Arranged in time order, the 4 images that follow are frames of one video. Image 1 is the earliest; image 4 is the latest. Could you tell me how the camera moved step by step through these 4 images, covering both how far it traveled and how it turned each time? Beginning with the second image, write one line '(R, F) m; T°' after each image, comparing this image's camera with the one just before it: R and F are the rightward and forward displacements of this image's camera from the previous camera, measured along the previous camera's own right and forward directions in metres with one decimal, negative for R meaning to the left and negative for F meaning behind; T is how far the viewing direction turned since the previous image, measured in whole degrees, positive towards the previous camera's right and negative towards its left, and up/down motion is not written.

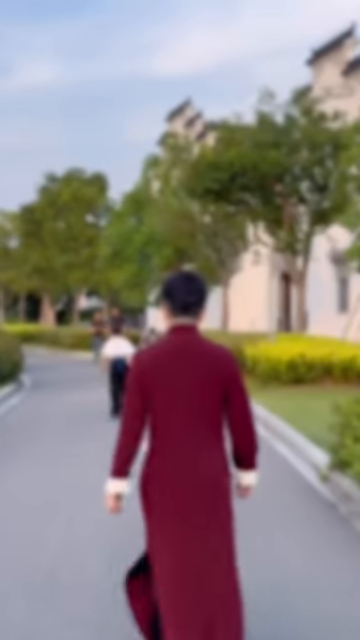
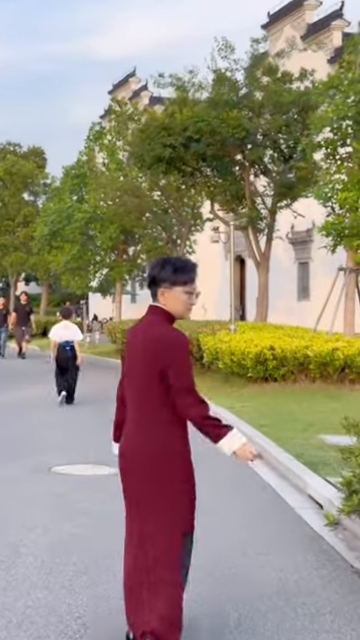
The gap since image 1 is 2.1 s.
(-0.1, +3.1) m; +4°
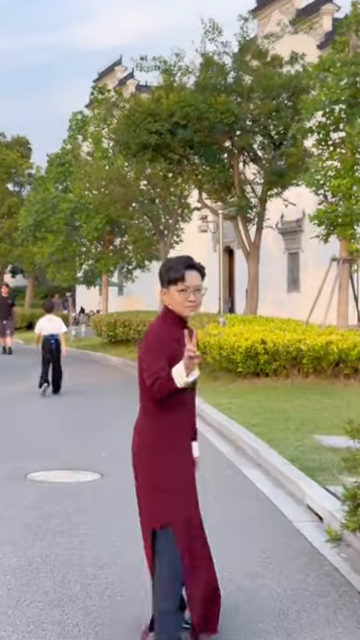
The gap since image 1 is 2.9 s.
(0.0, +0.7) m; +1°
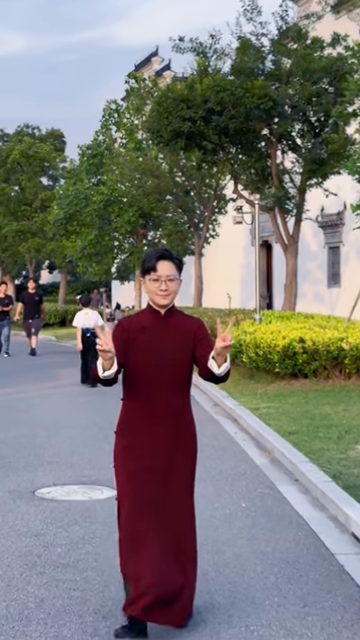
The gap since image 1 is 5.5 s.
(+0.1, +1.0) m; -3°
